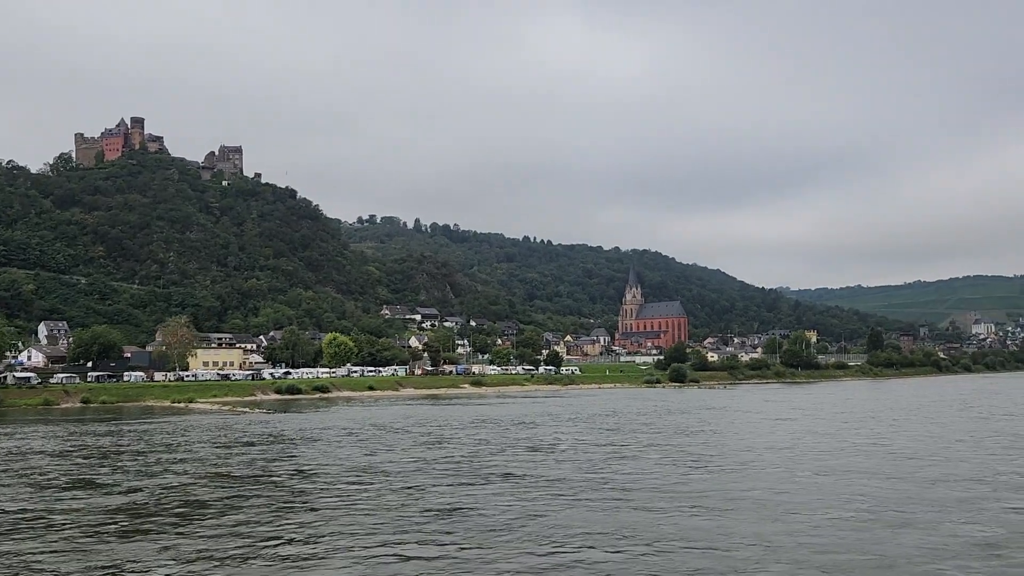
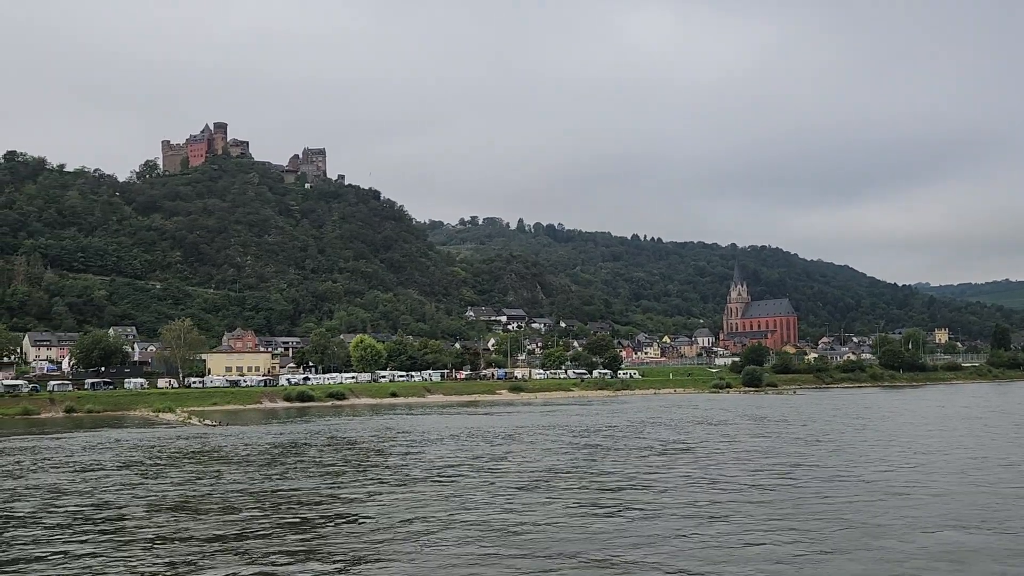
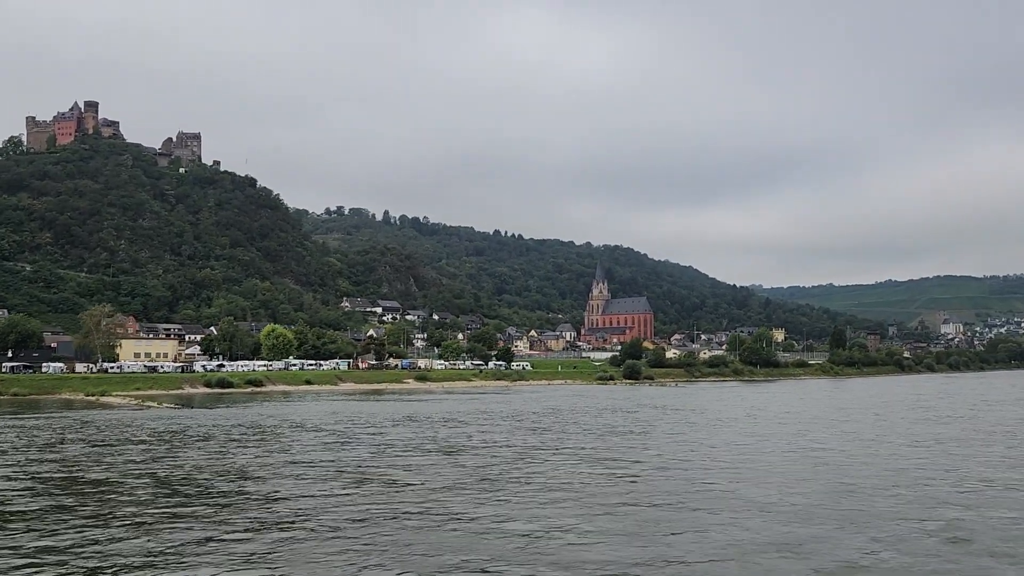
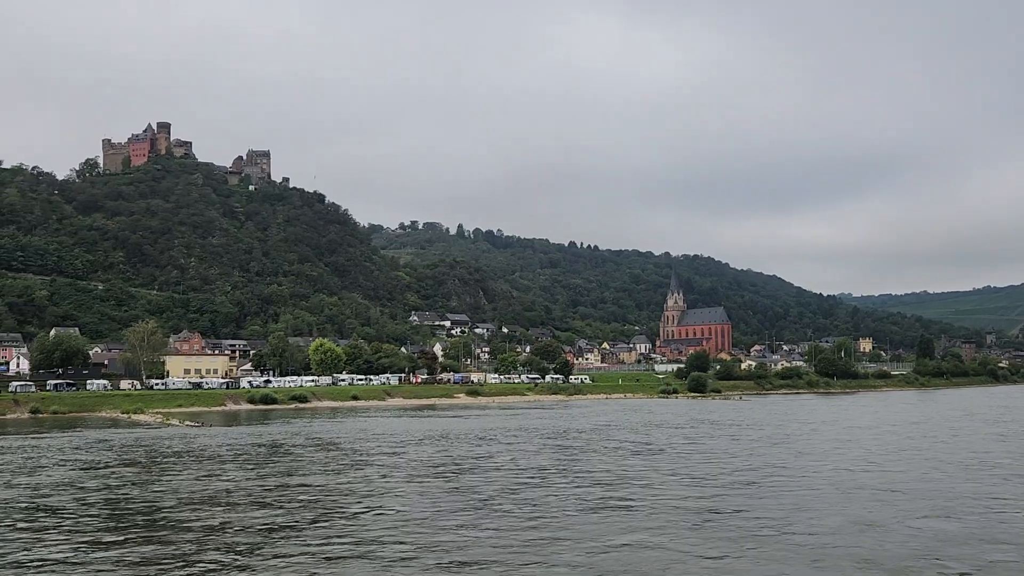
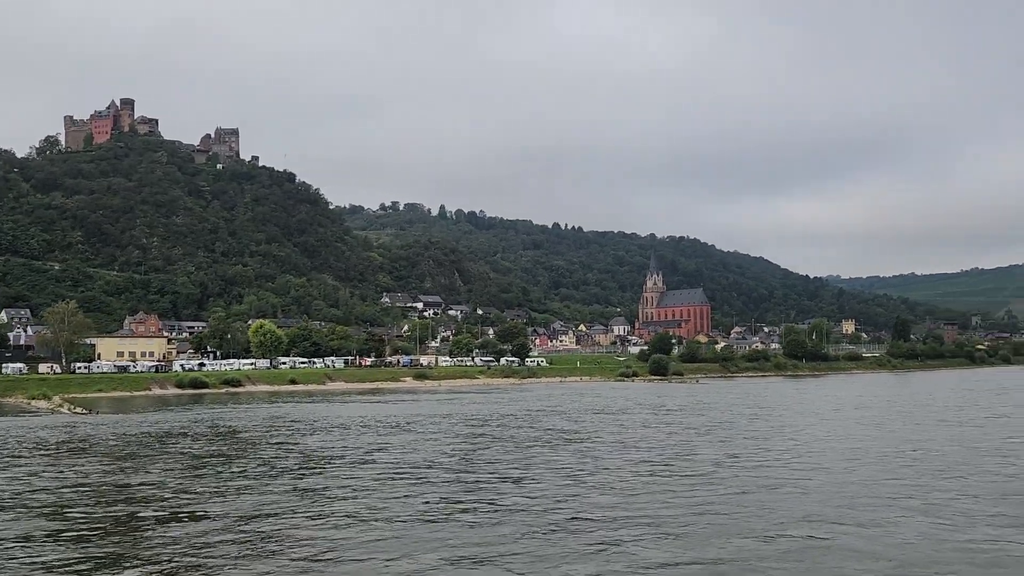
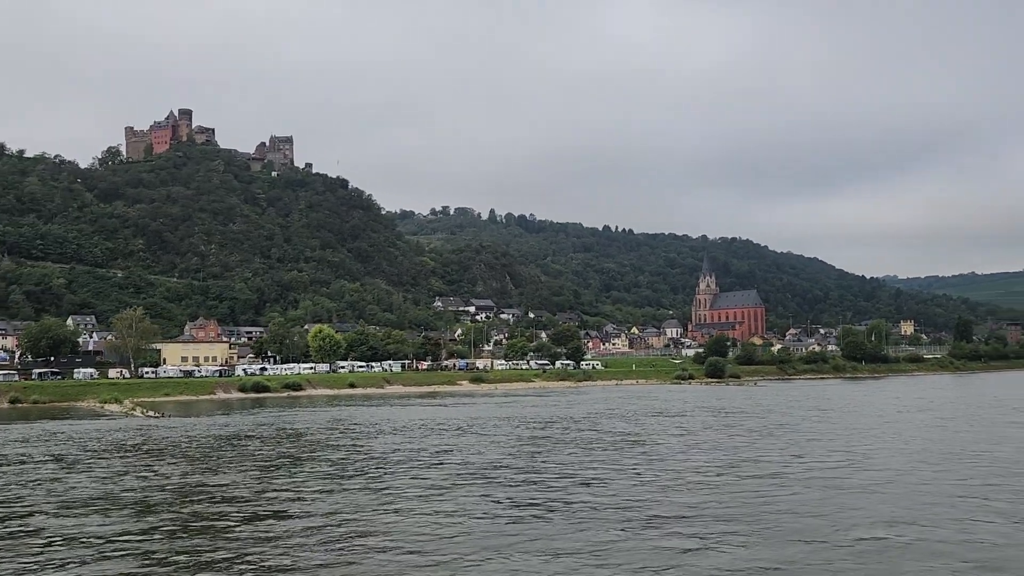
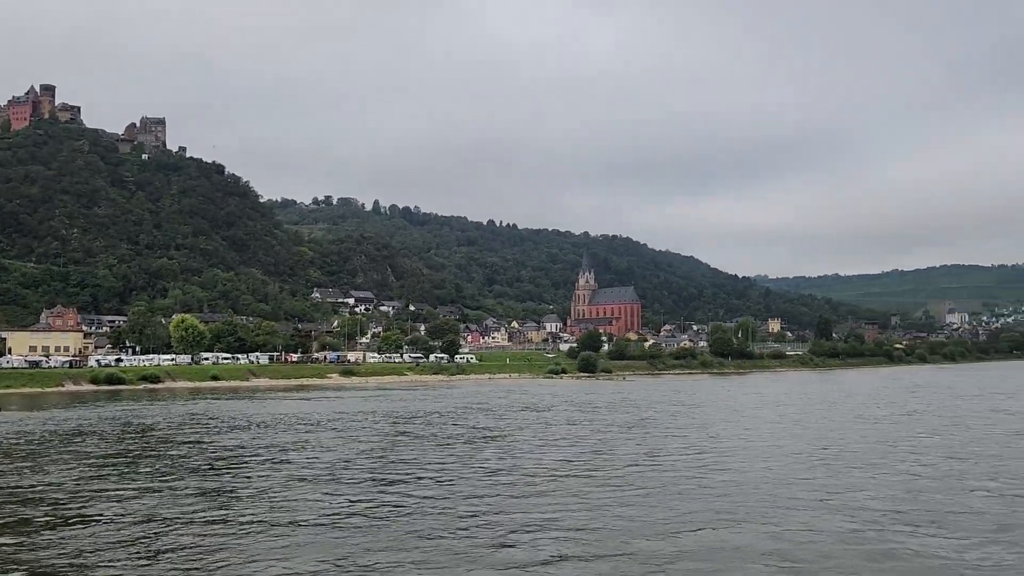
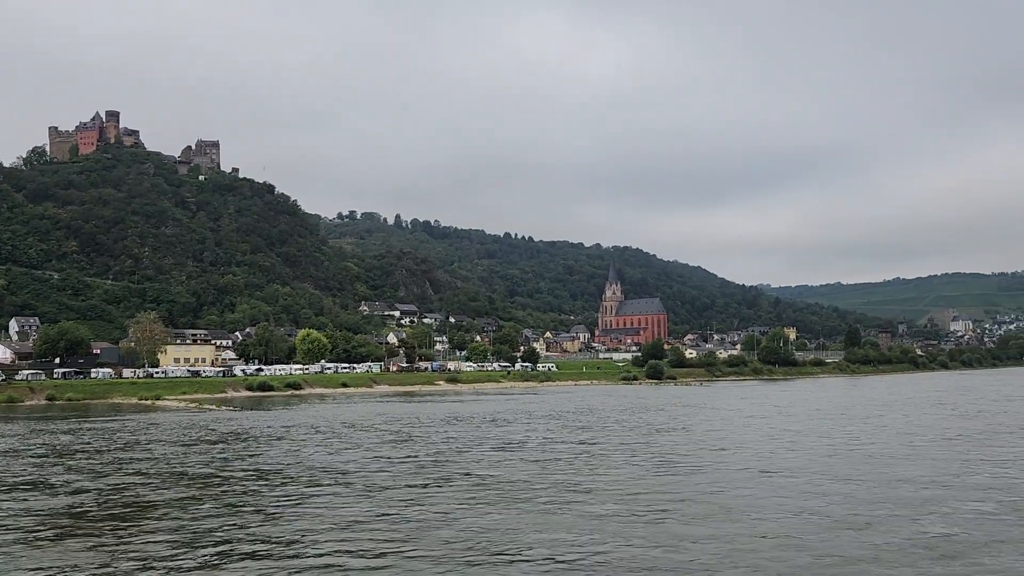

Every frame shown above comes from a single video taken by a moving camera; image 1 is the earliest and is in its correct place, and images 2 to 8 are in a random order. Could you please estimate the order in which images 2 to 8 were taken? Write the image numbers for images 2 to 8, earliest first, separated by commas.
8, 3, 4, 2, 6, 5, 7
